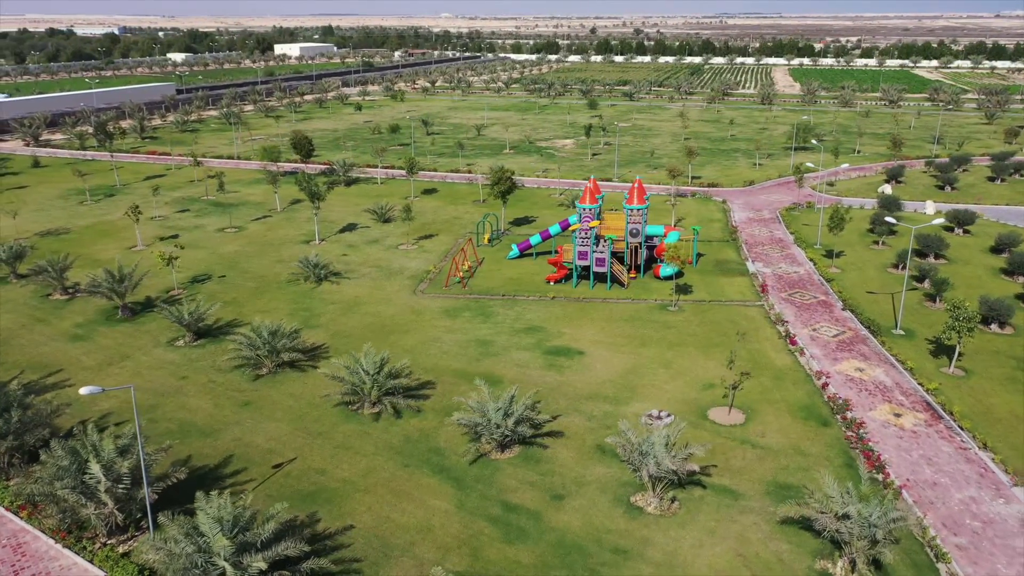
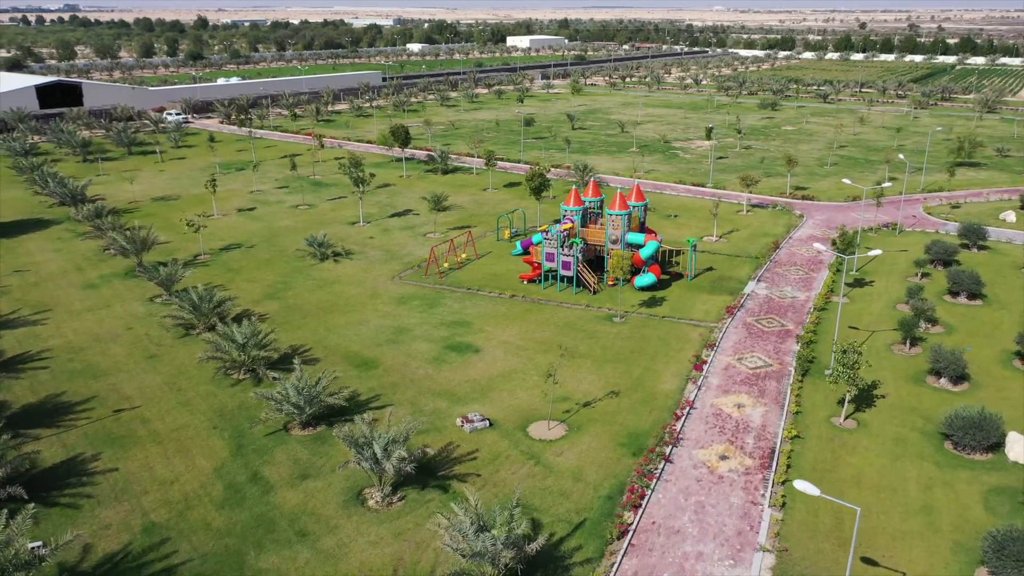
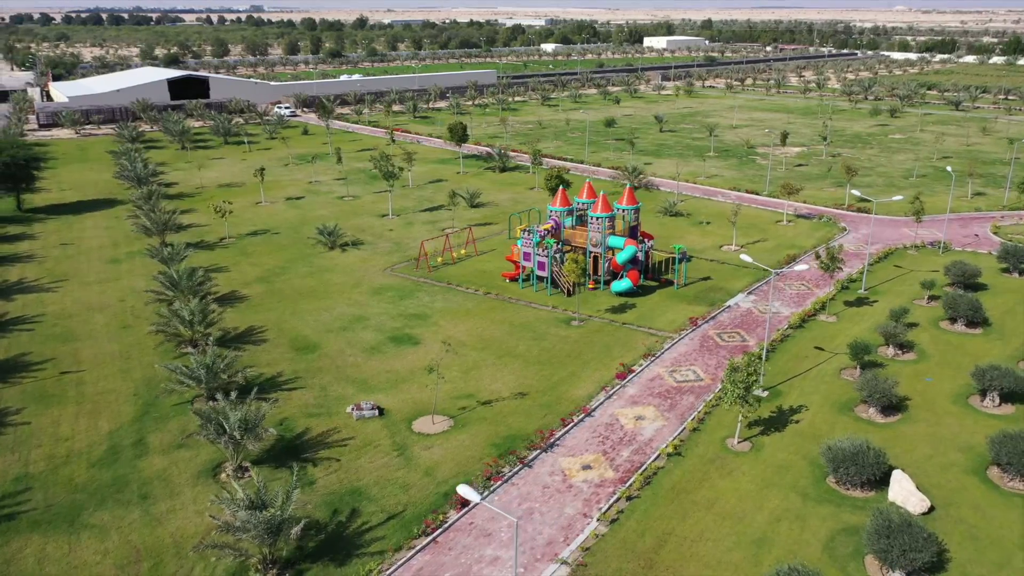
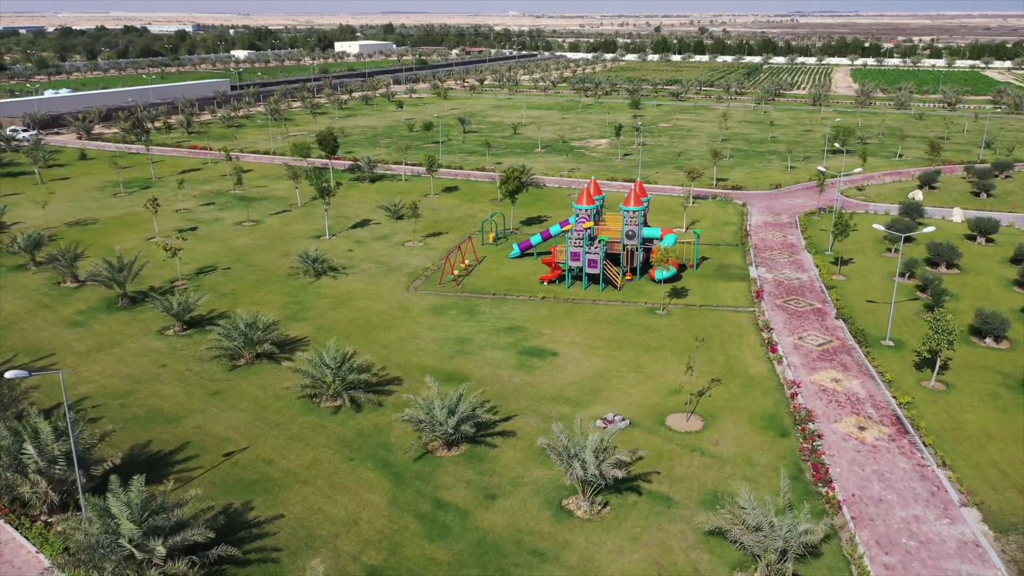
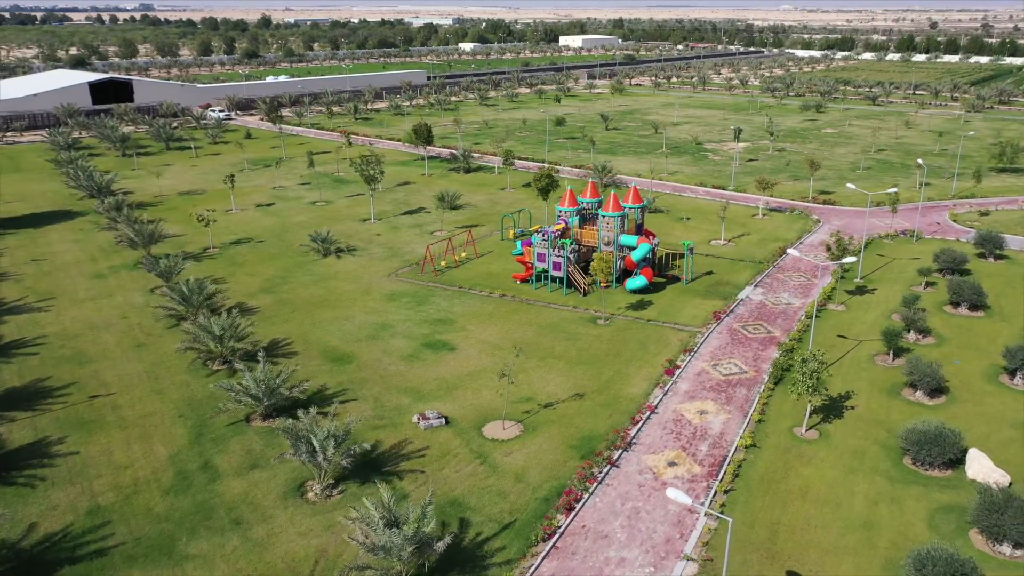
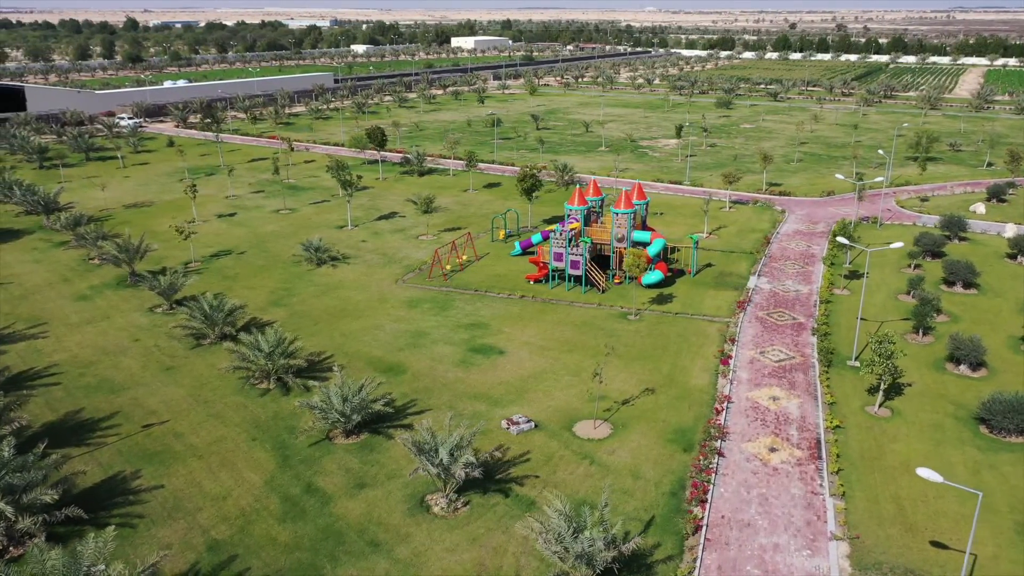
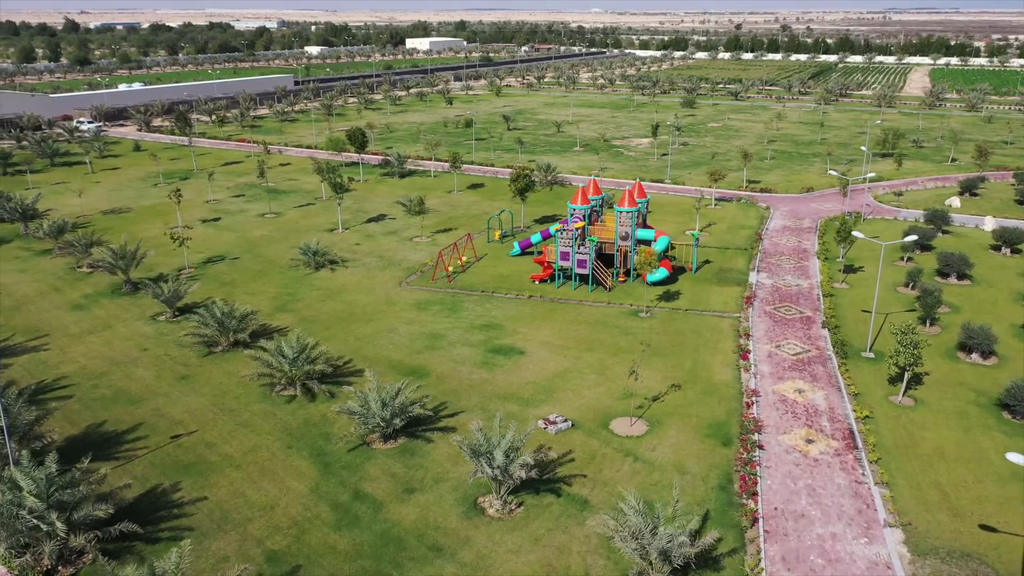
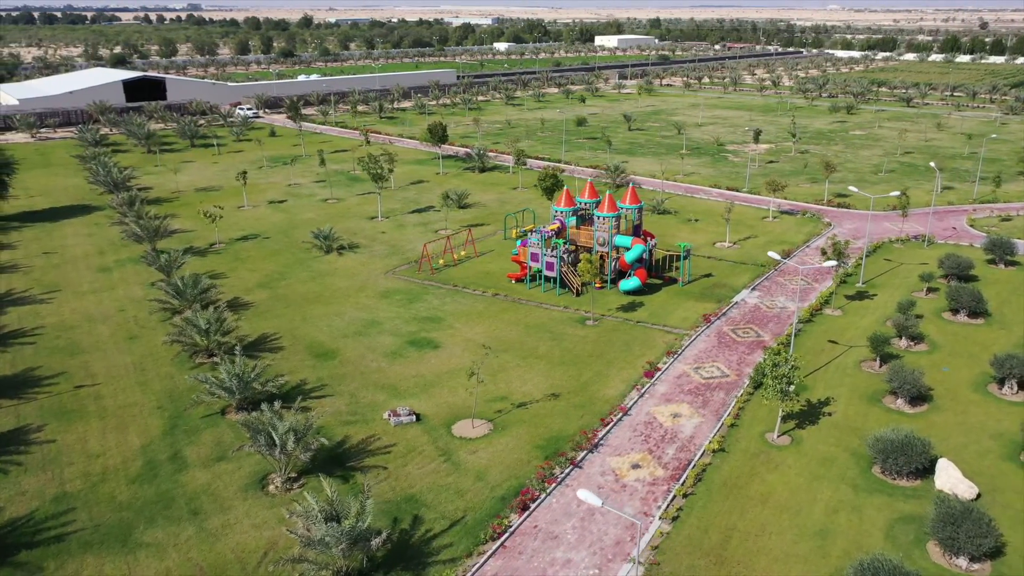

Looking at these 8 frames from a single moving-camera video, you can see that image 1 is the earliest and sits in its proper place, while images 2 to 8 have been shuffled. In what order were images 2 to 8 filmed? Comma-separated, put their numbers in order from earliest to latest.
4, 7, 6, 2, 5, 8, 3
